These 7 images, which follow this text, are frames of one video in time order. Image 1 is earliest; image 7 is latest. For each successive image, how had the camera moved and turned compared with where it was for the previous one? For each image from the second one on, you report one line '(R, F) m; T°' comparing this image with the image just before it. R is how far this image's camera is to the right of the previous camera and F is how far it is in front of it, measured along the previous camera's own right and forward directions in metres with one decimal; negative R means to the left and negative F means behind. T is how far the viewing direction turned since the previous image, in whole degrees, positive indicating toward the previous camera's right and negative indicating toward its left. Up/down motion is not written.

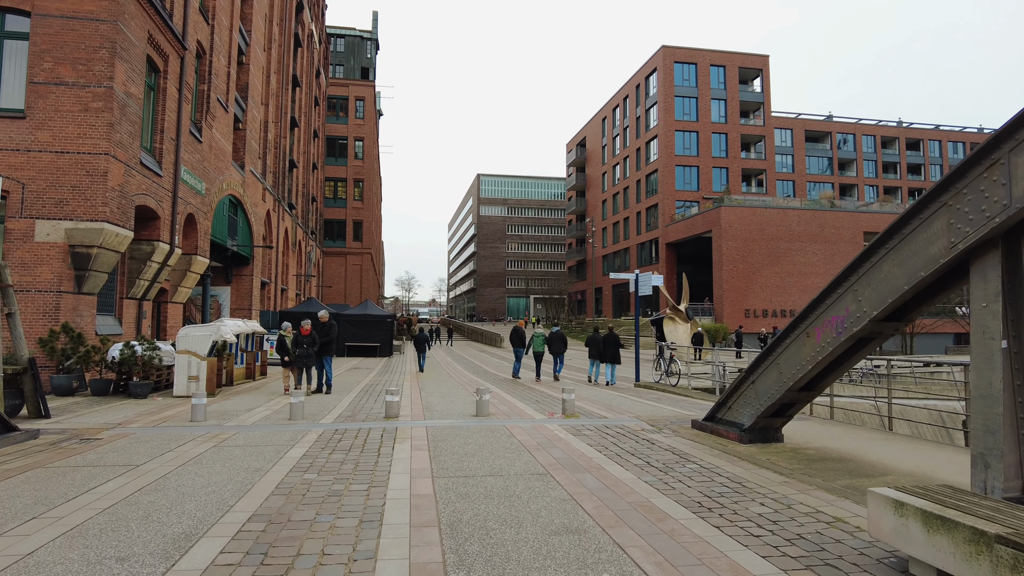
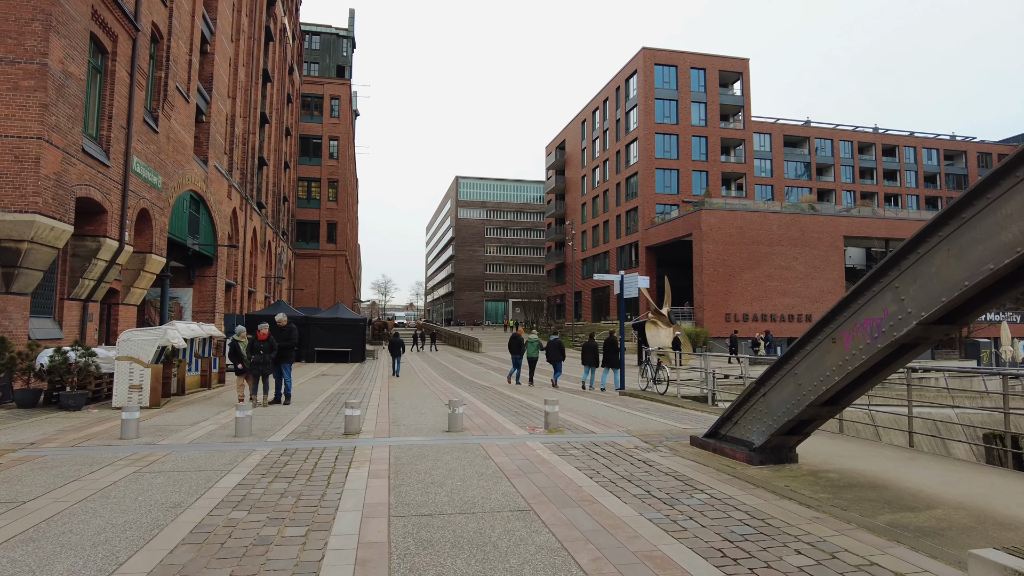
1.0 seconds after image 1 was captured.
(0.0, +1.0) m; +2°
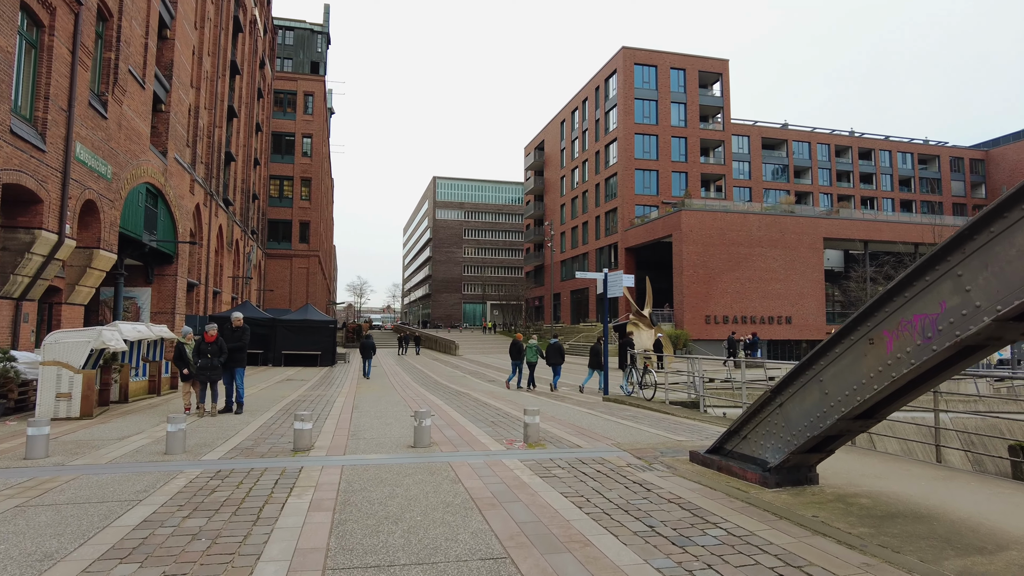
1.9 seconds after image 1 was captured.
(0.0, +1.0) m; +2°
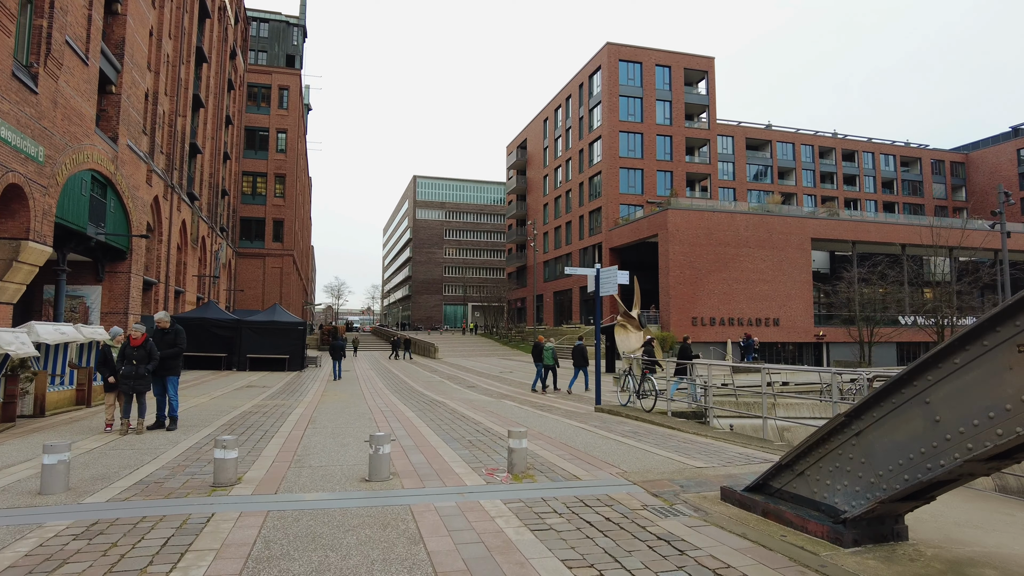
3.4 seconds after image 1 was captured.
(0.0, +1.5) m; +2°
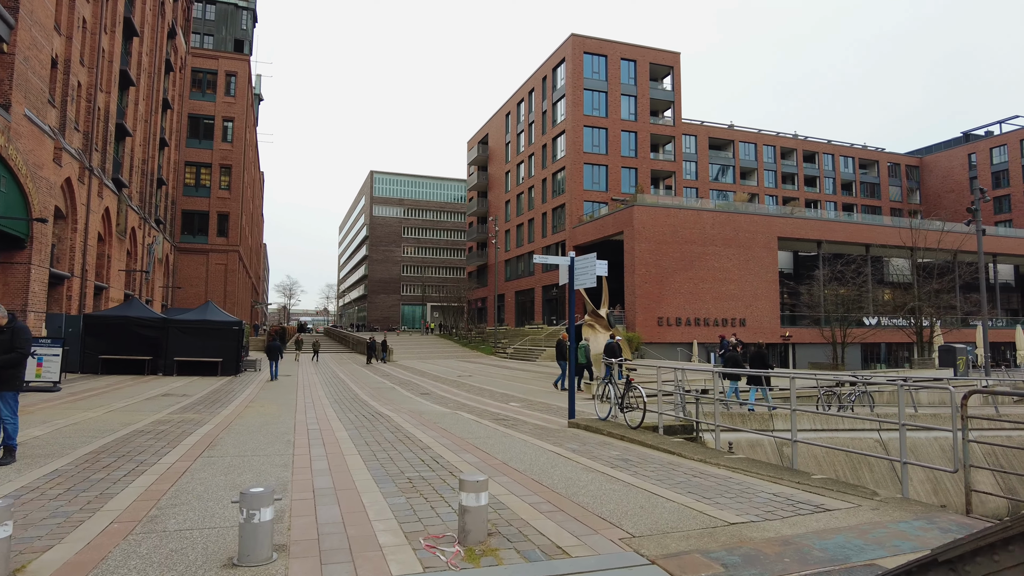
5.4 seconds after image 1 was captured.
(0.0, +2.1) m; +3°
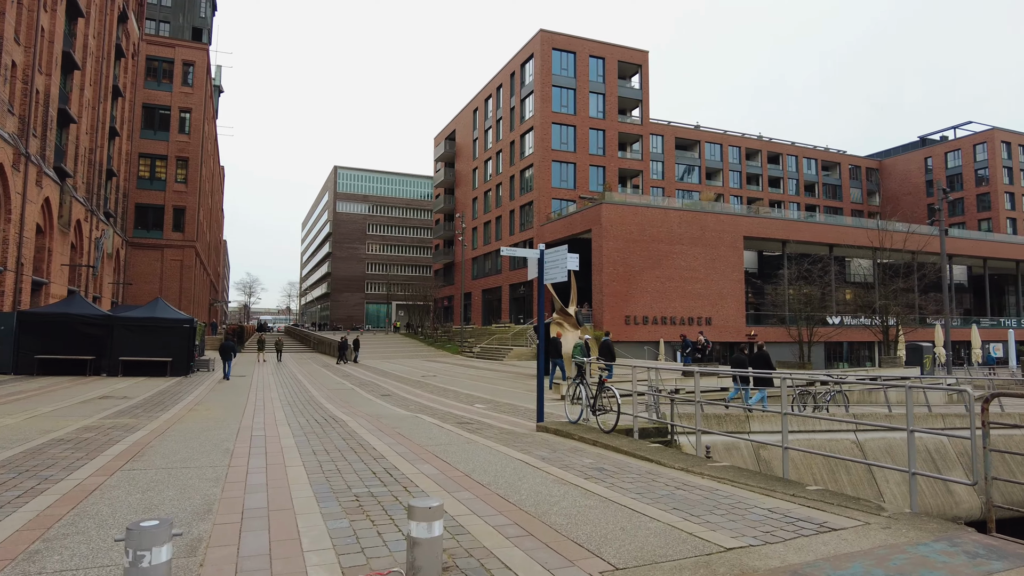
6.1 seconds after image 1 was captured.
(0.0, +0.7) m; +3°
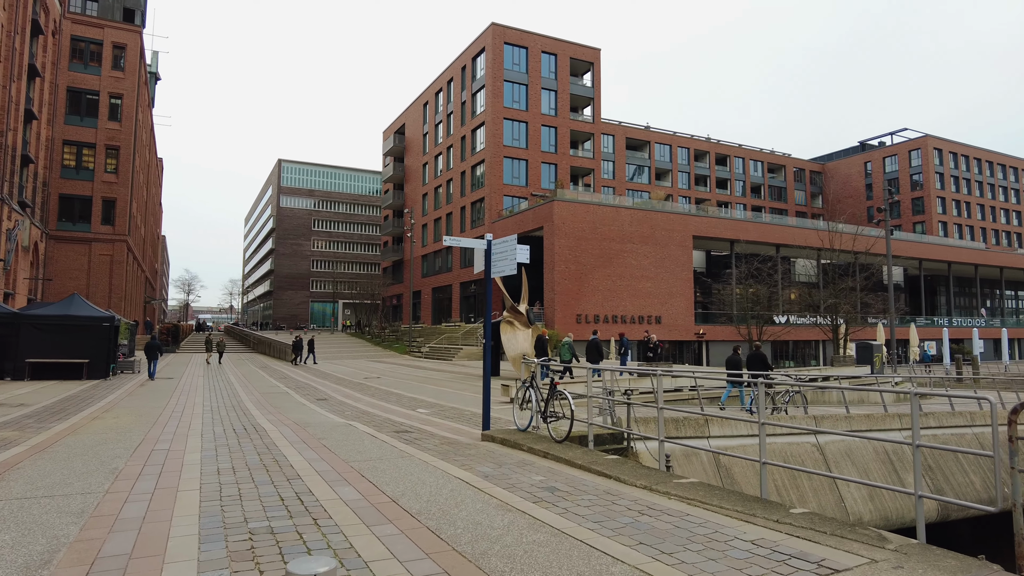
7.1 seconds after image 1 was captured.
(+0.1, +0.9) m; +4°
